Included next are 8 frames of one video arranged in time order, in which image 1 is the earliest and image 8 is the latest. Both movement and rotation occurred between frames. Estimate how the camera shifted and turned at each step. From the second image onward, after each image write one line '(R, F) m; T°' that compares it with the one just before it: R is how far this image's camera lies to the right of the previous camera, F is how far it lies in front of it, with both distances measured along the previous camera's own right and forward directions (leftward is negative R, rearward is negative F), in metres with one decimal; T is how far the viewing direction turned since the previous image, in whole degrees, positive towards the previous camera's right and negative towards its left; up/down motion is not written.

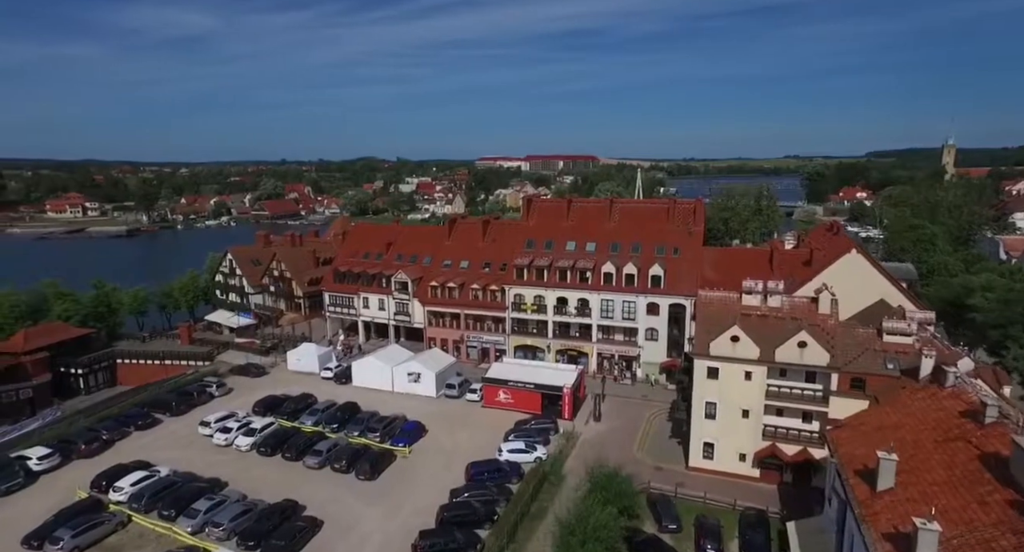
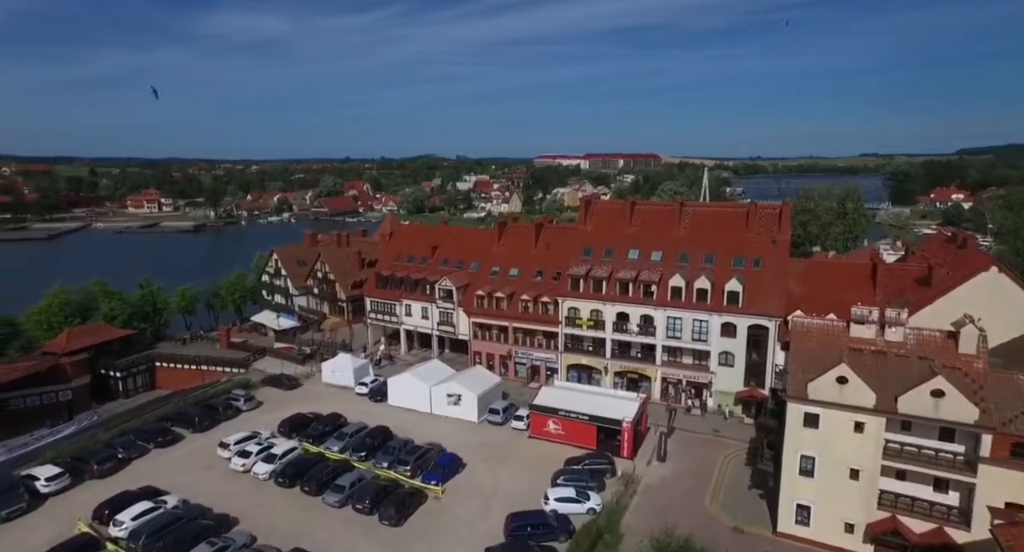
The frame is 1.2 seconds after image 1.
(+0.2, +5.0) m; -5°
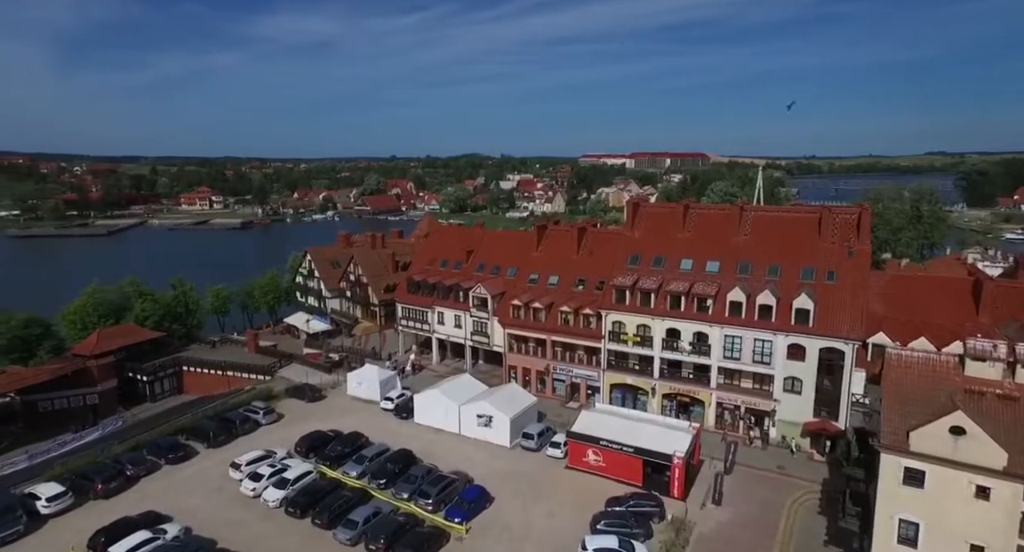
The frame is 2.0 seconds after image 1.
(+0.3, +3.7) m; -4°
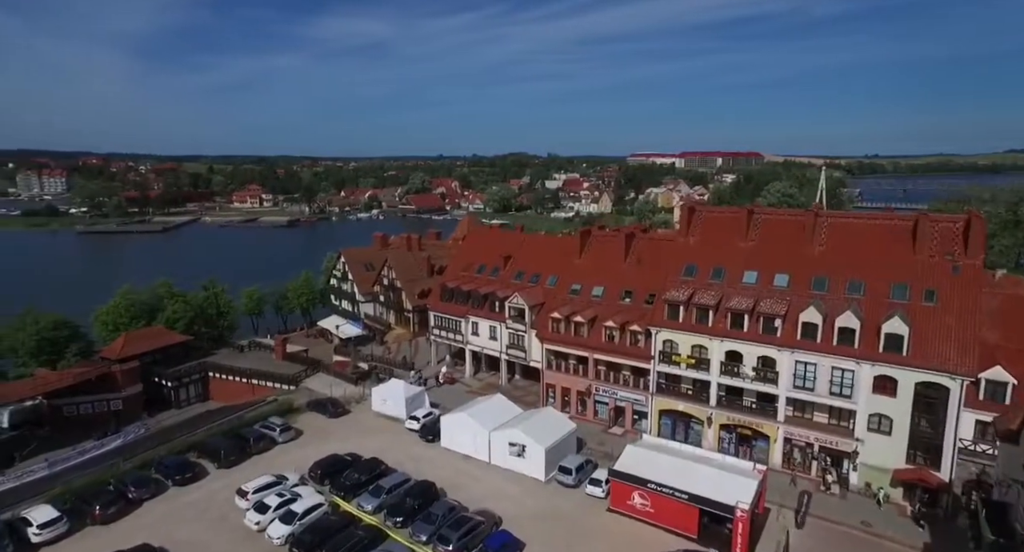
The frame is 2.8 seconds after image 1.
(+0.4, +4.0) m; -4°
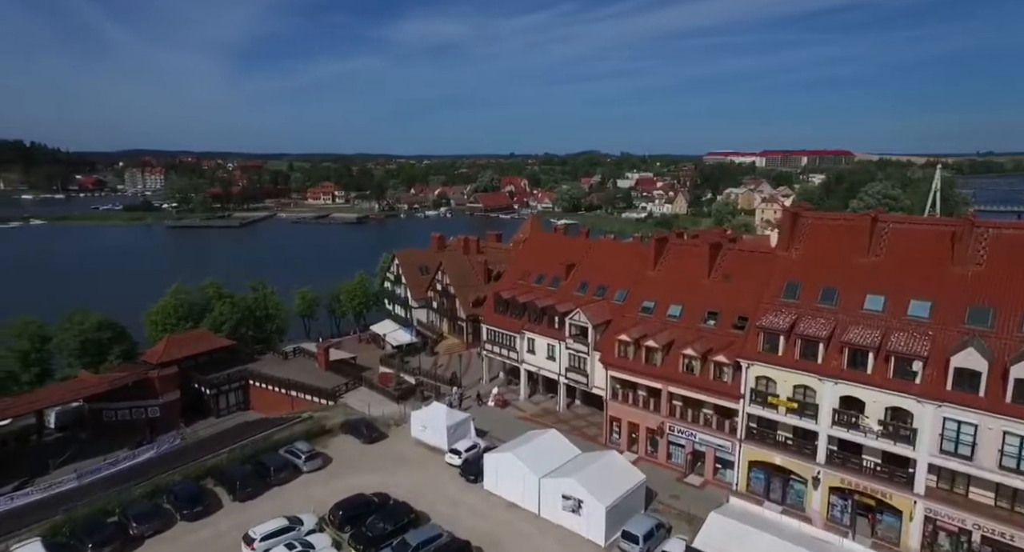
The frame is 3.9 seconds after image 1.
(+0.4, +5.6) m; -6°
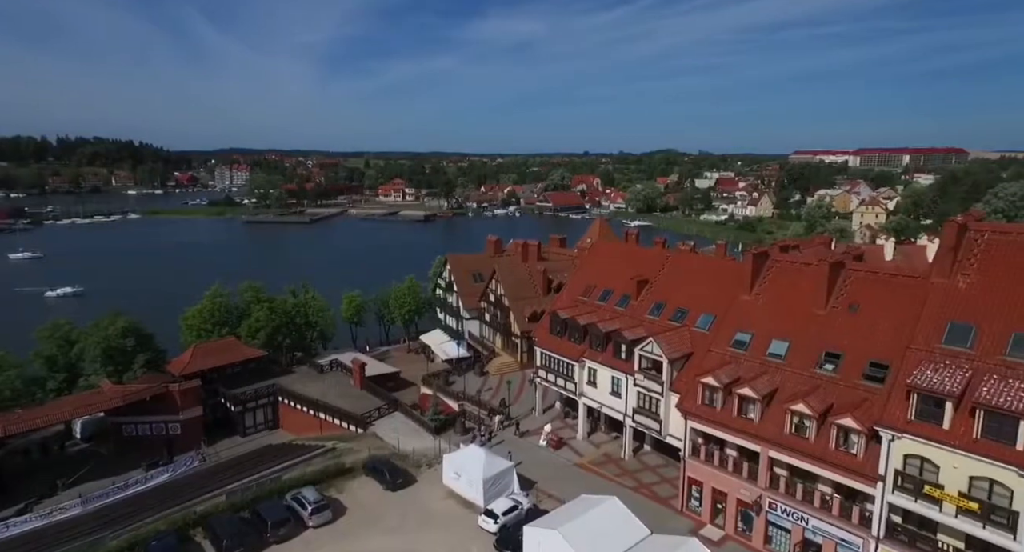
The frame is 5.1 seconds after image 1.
(+0.7, +6.9) m; -6°
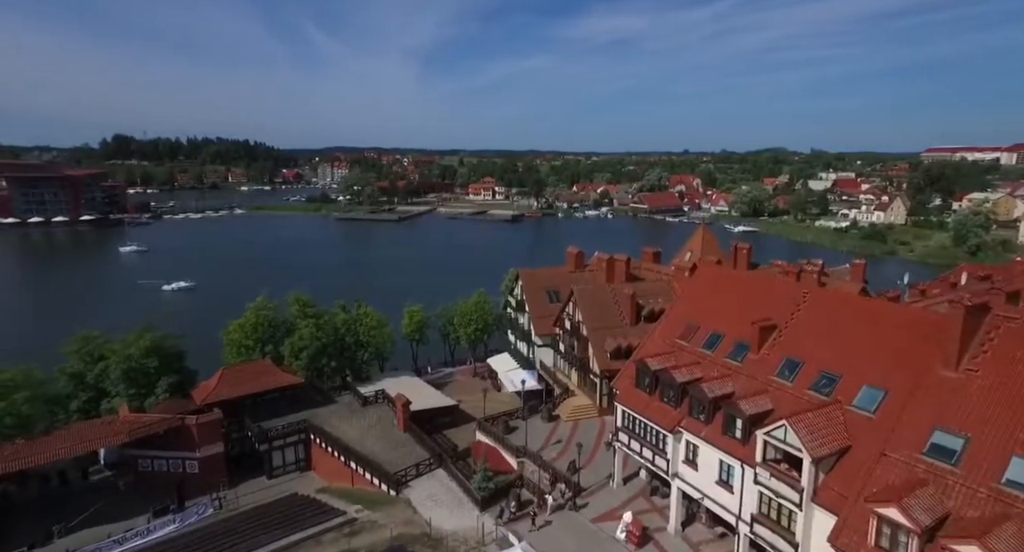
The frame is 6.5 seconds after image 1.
(+0.8, +8.8) m; -8°
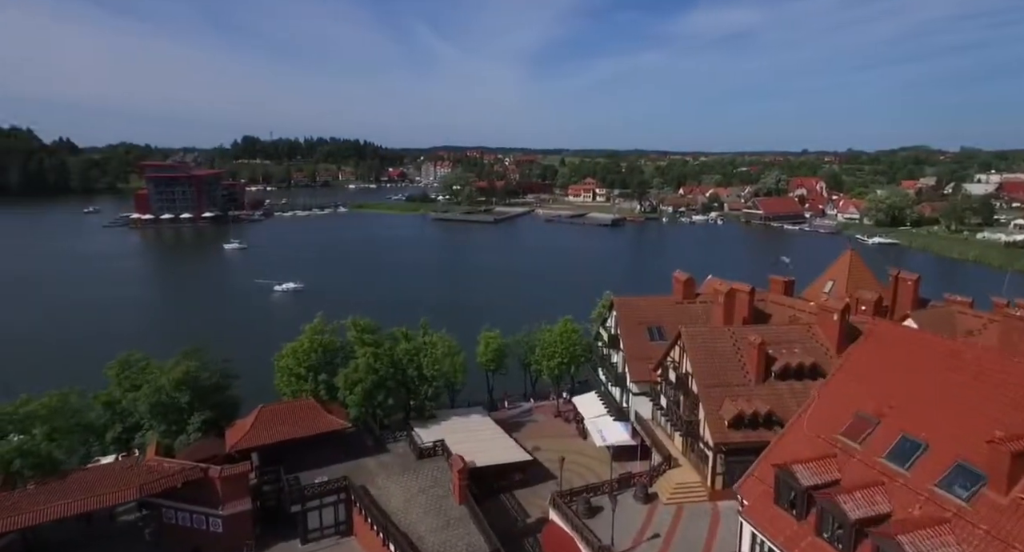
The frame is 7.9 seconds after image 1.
(+0.4, +8.1) m; -9°
